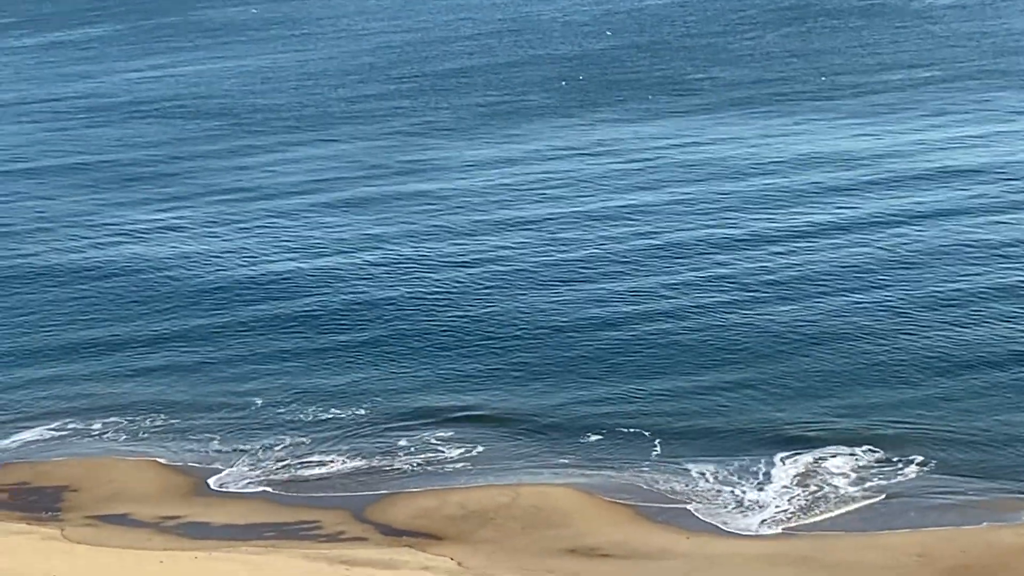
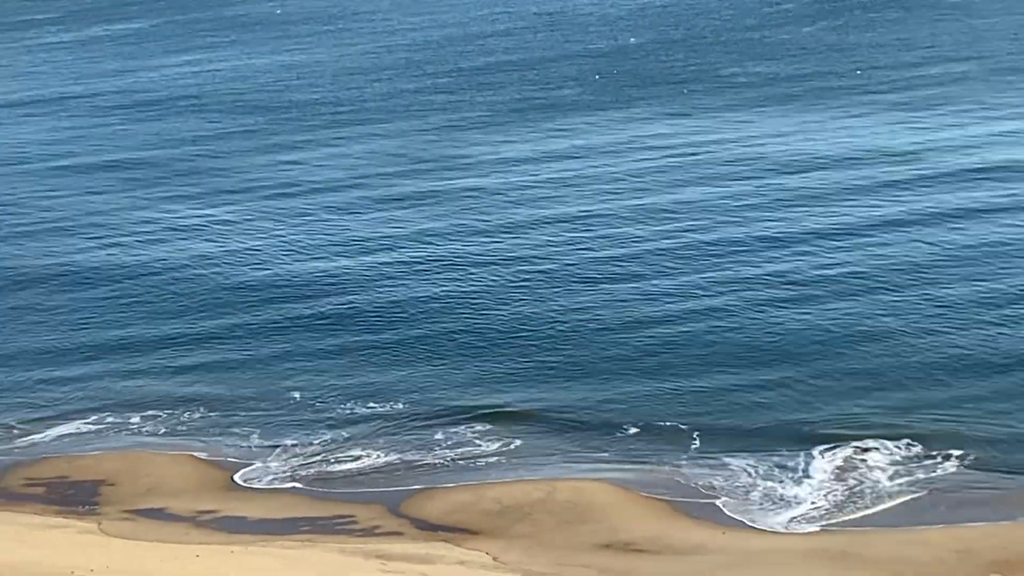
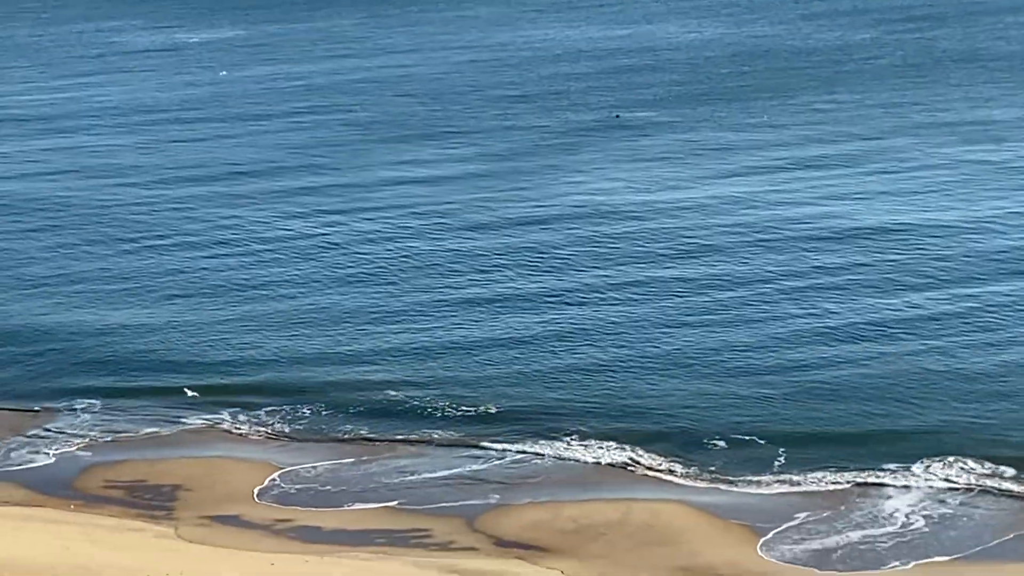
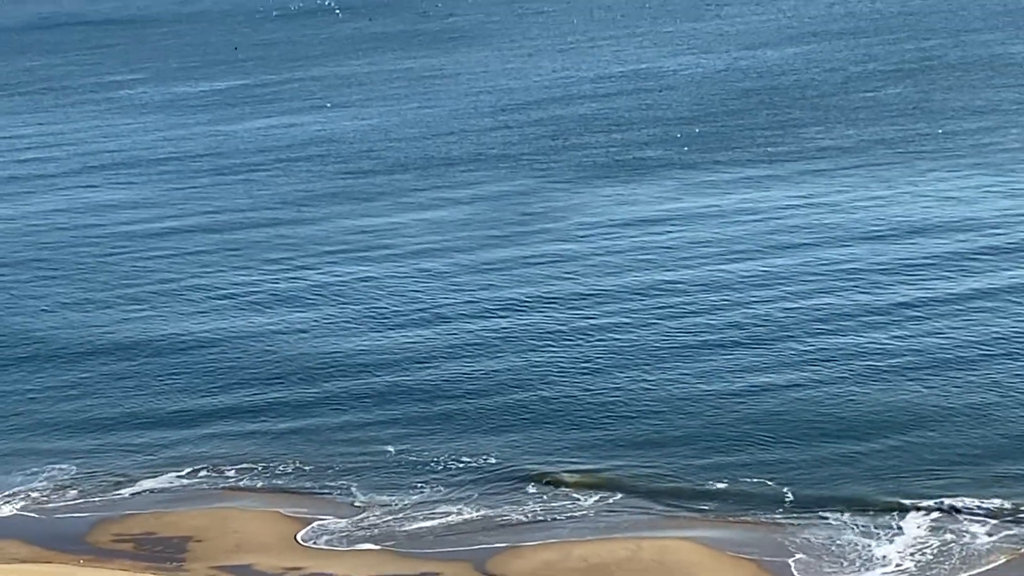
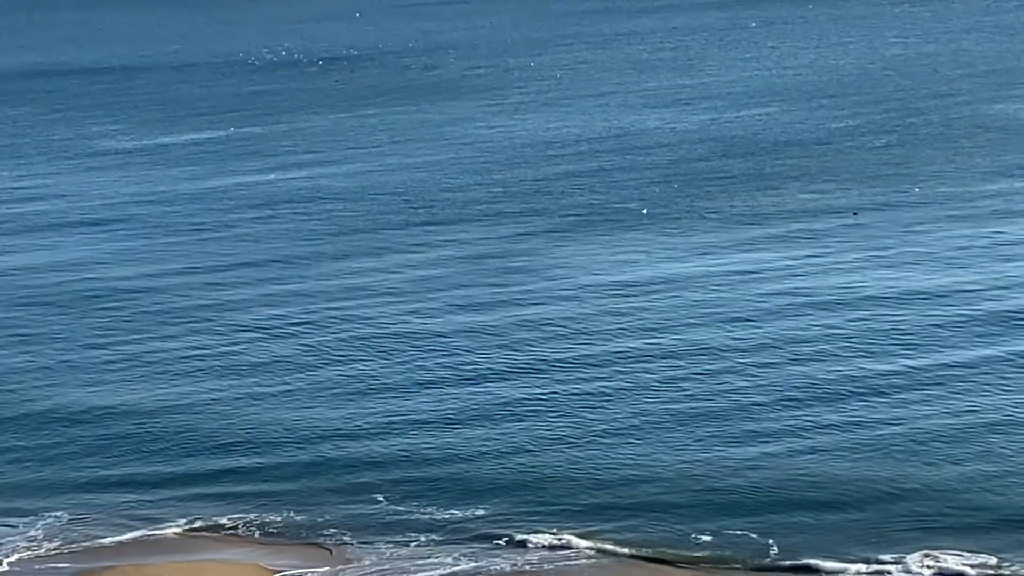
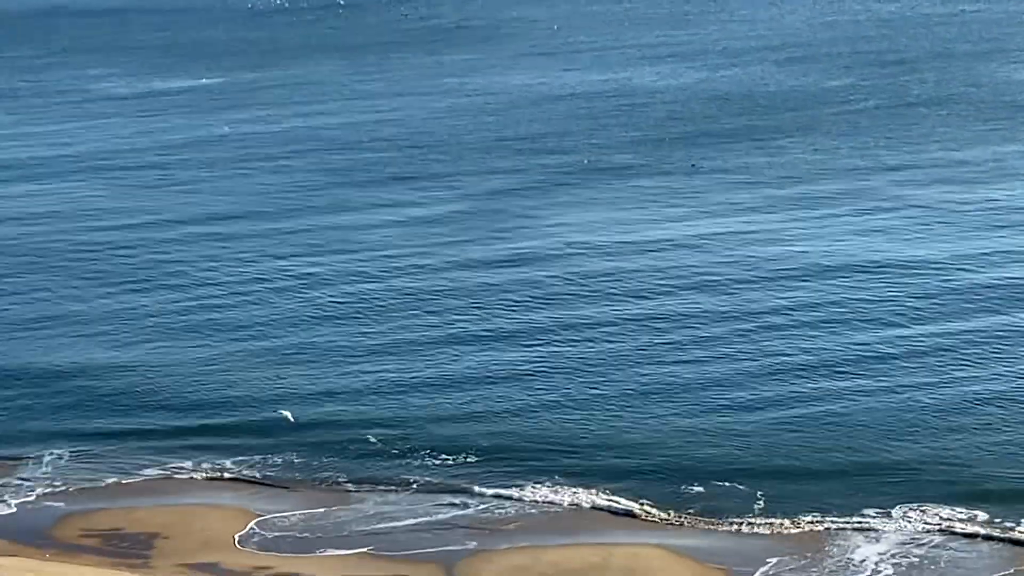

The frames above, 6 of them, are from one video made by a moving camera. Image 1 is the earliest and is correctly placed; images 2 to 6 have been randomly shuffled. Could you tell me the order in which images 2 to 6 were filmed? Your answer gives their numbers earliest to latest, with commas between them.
2, 4, 5, 6, 3
